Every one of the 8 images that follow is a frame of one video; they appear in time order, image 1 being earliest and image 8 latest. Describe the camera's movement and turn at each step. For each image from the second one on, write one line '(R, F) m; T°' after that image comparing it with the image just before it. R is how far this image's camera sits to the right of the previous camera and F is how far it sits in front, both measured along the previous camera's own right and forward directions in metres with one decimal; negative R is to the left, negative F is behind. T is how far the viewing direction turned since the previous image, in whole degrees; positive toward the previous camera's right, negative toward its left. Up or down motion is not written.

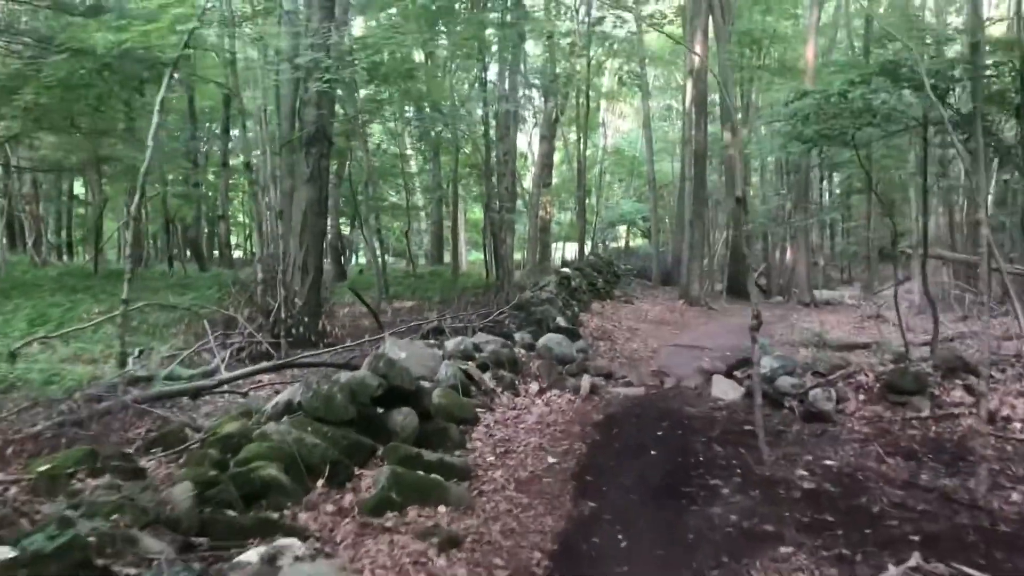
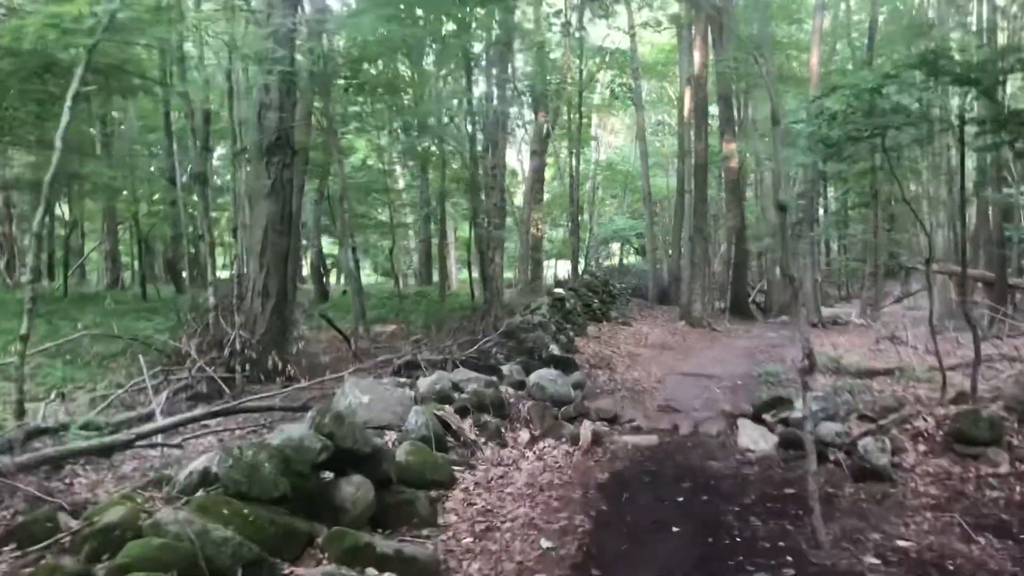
(0.0, +1.0) m; 0°
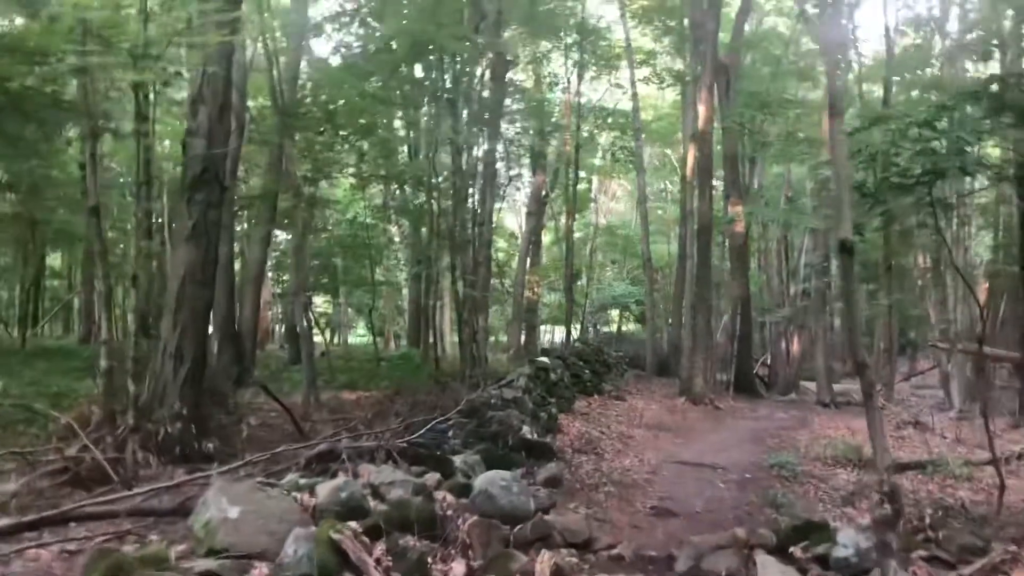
(+0.2, +1.3) m; 0°
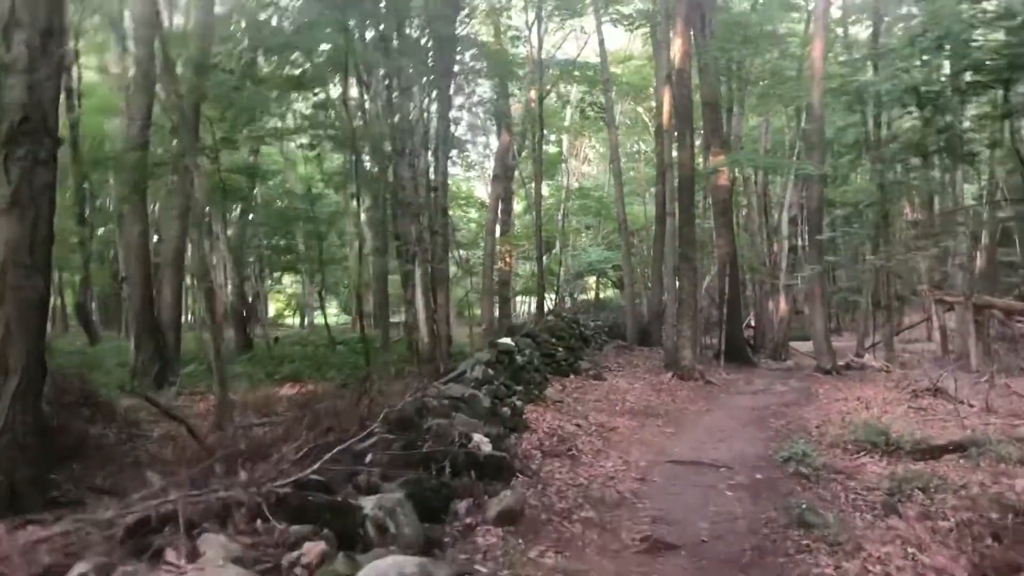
(+0.2, +1.6) m; +1°
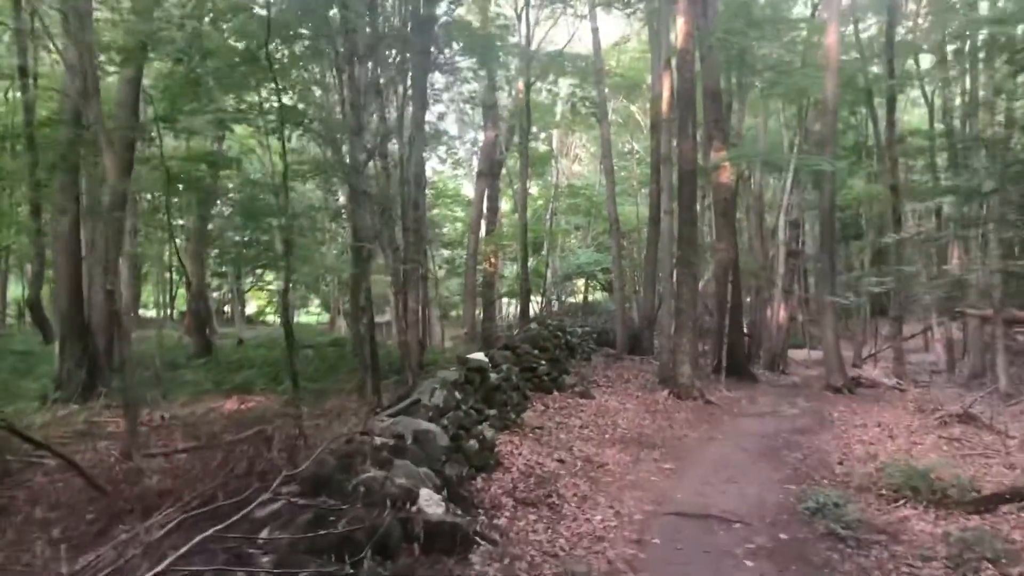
(+0.1, +1.3) m; +1°
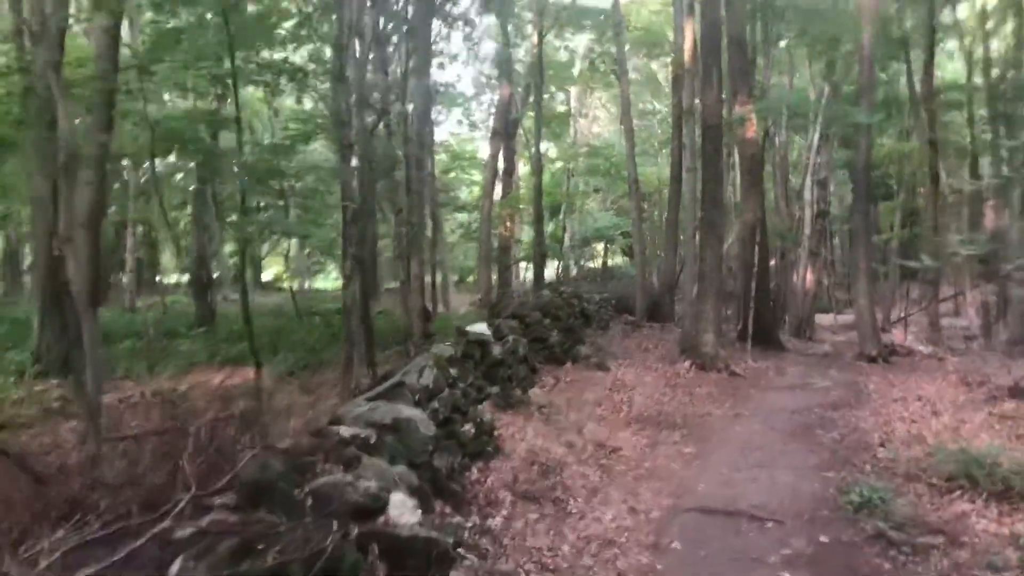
(+0.1, +0.7) m; -1°
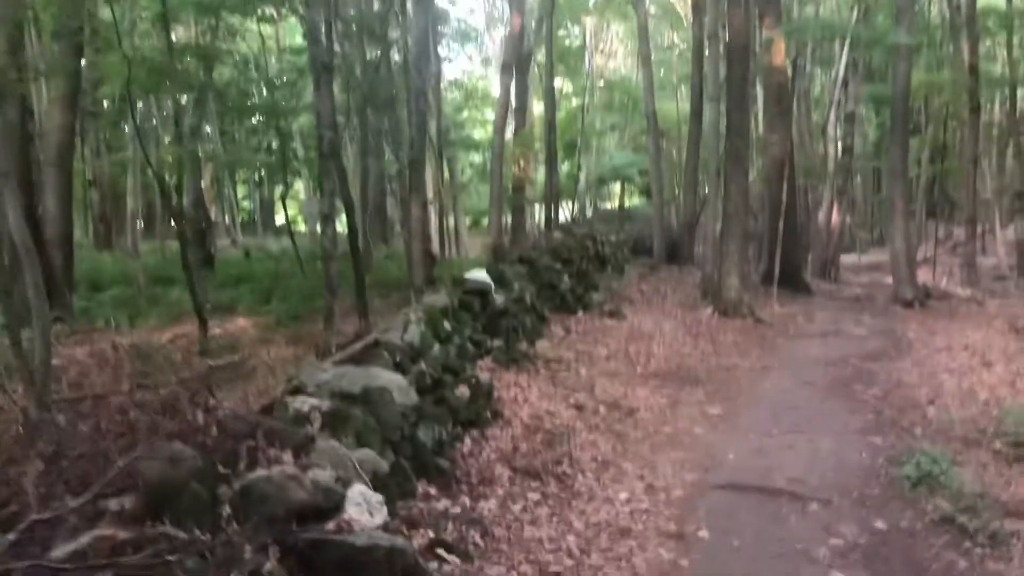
(+0.1, +0.7) m; -1°
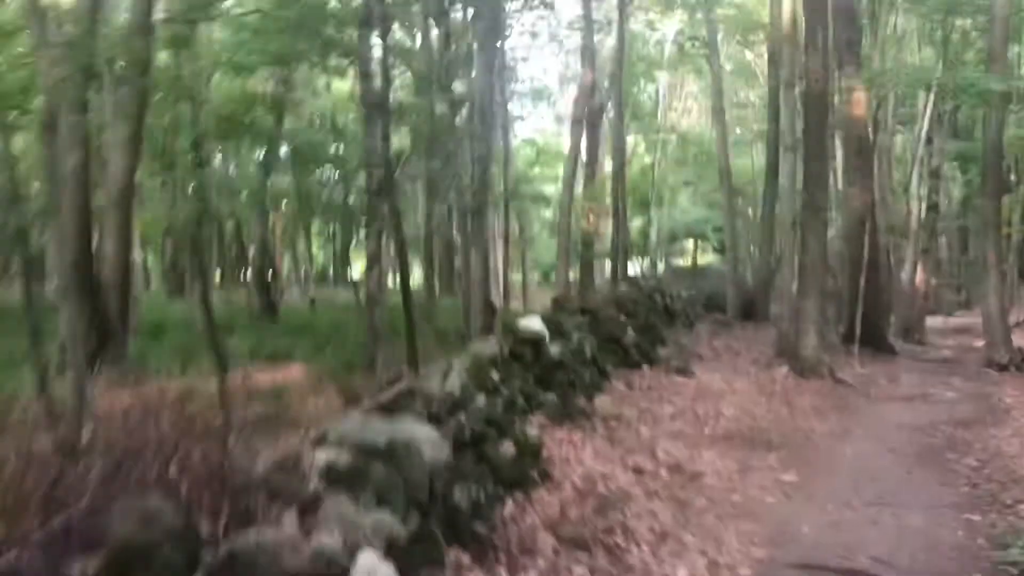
(+0.1, +0.4) m; -4°
